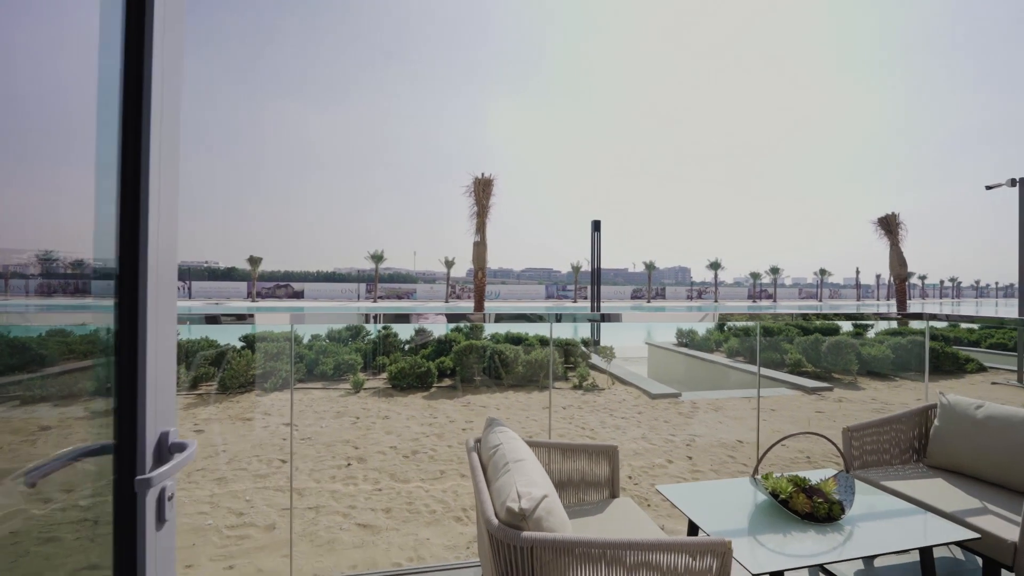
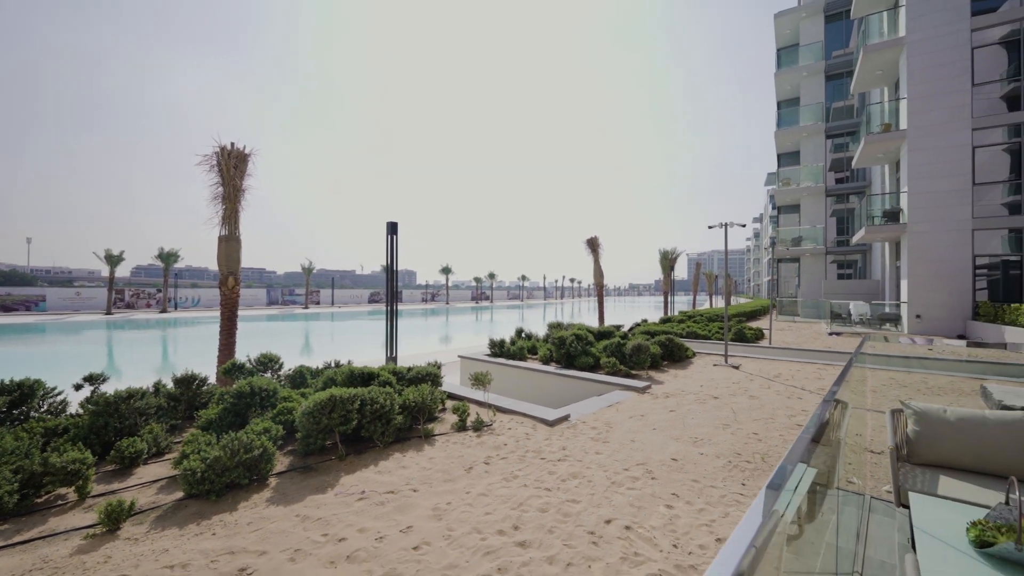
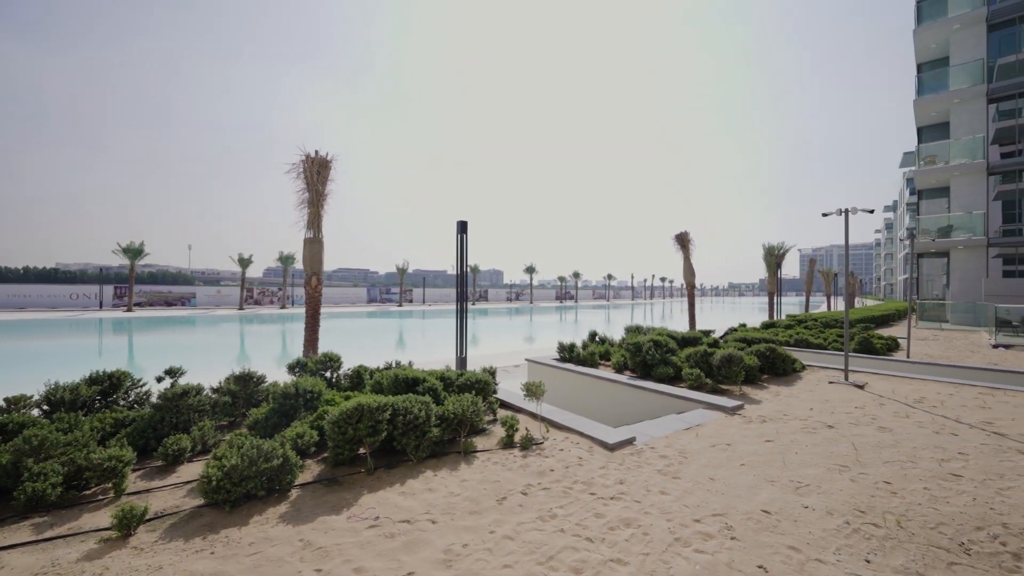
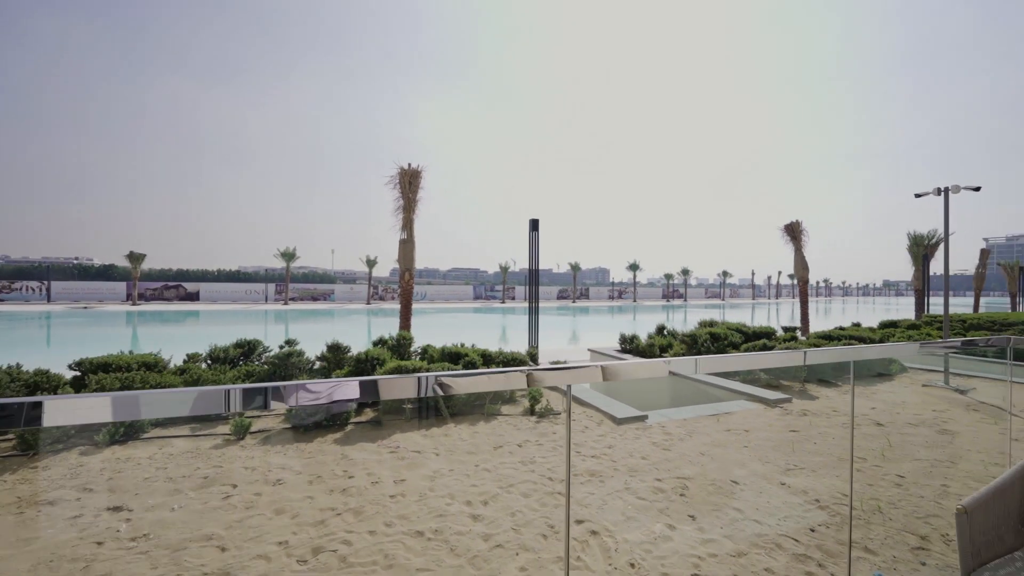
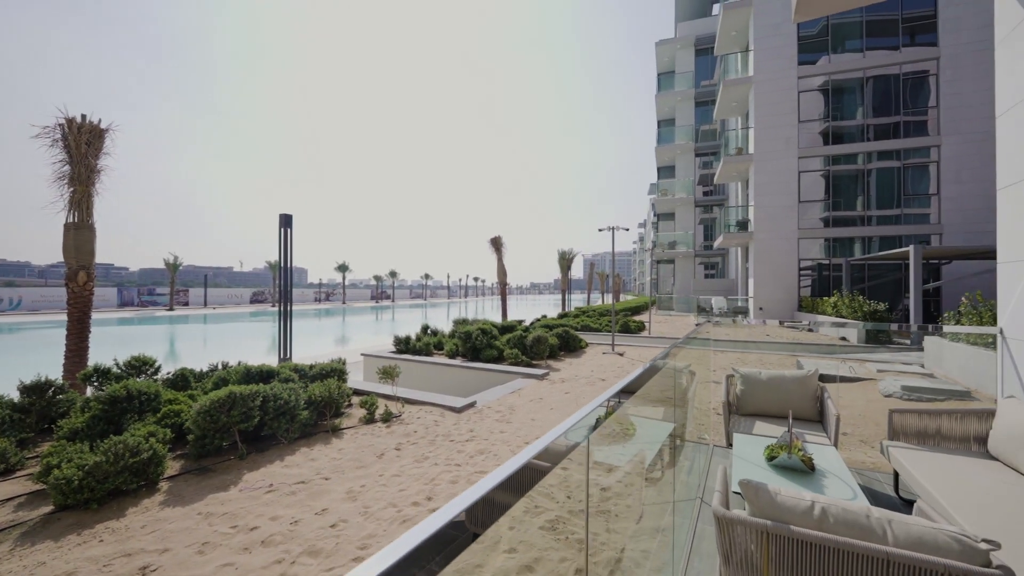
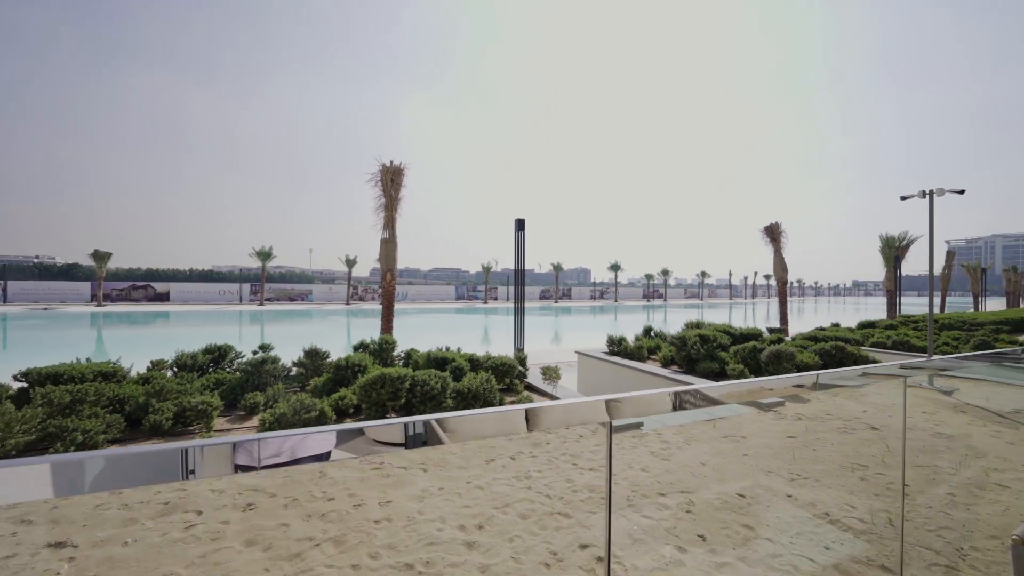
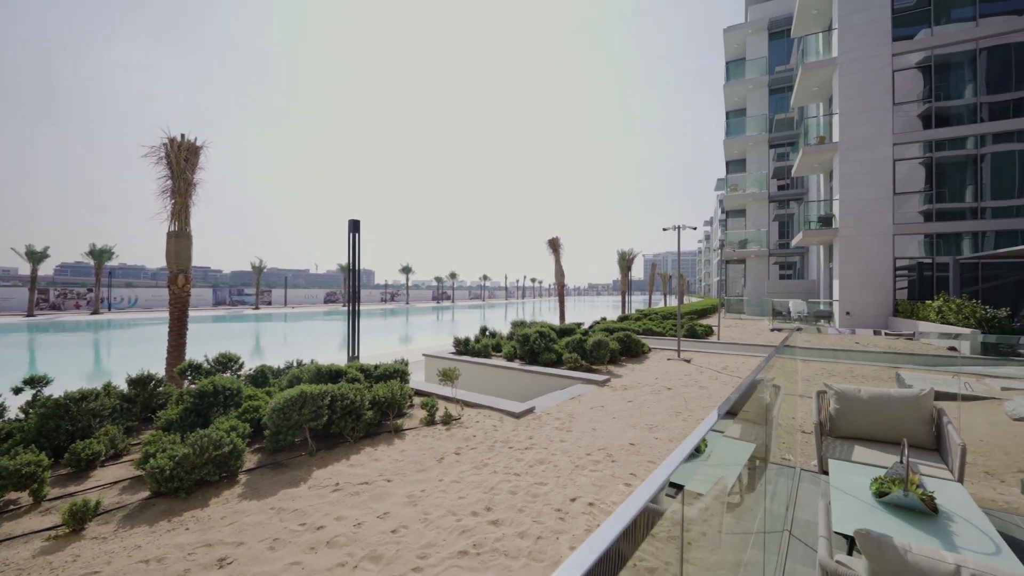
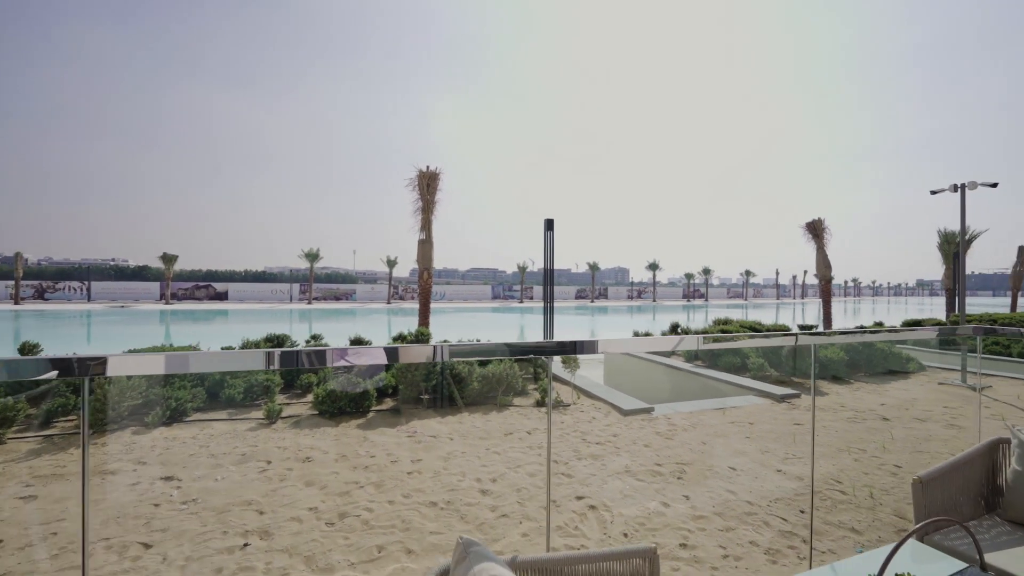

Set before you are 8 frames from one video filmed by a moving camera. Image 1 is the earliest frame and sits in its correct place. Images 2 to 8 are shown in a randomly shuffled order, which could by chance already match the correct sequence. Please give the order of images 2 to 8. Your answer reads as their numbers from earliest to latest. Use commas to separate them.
8, 4, 6, 3, 2, 7, 5
